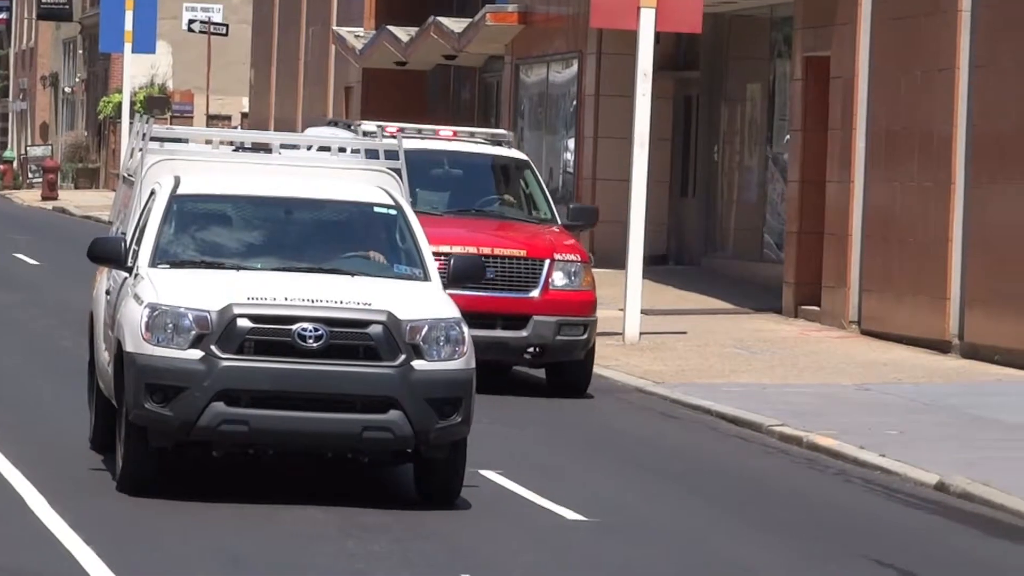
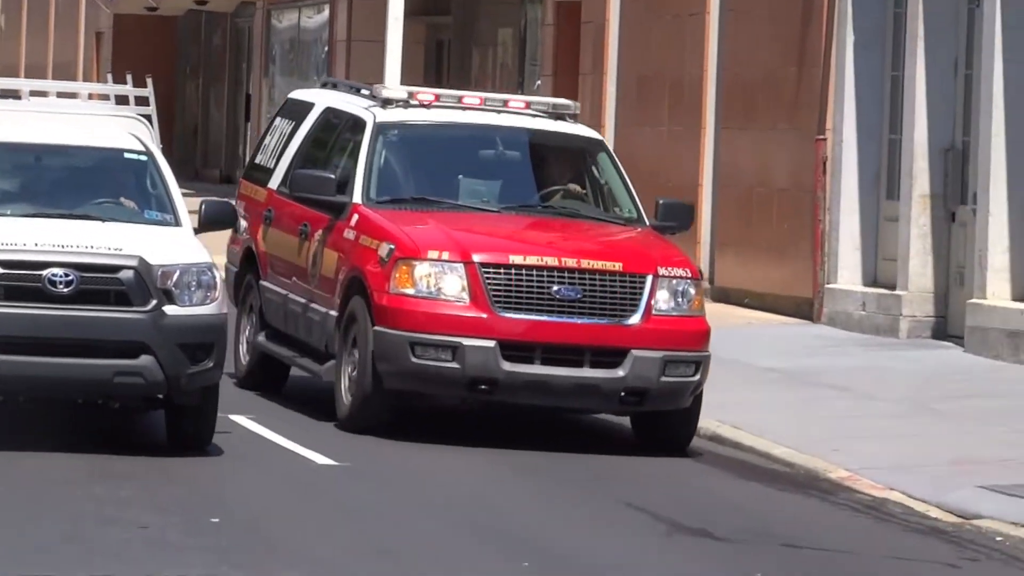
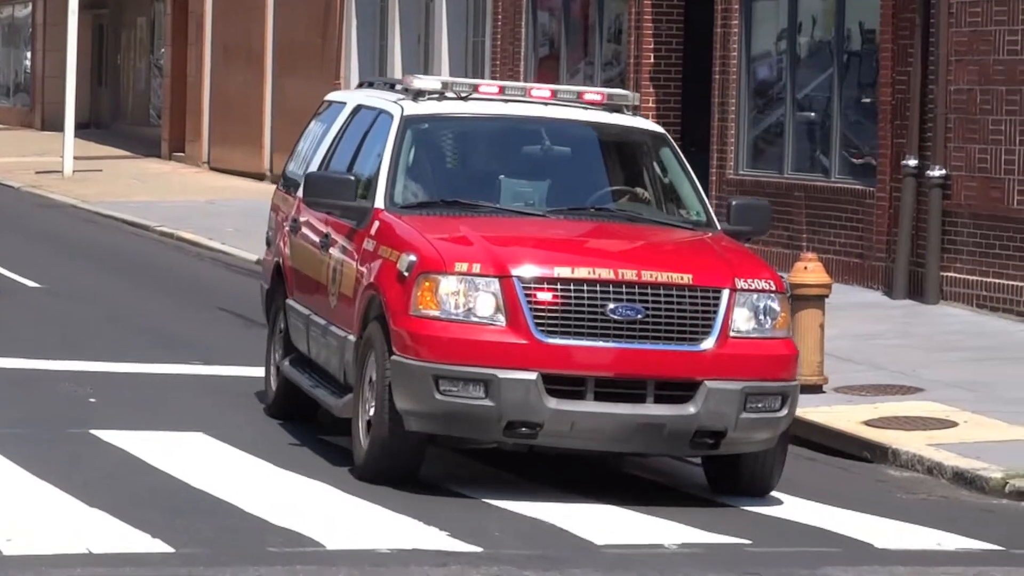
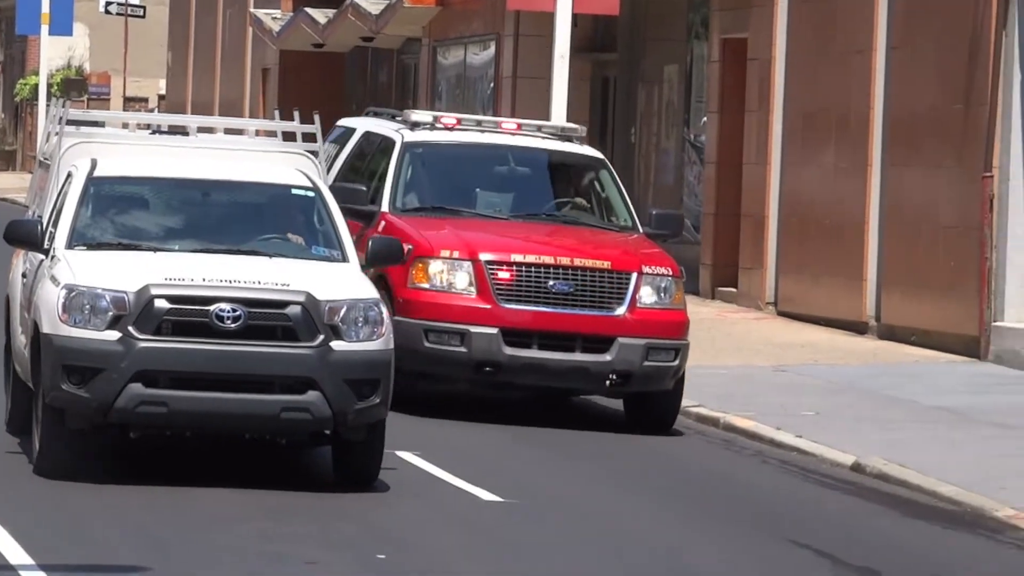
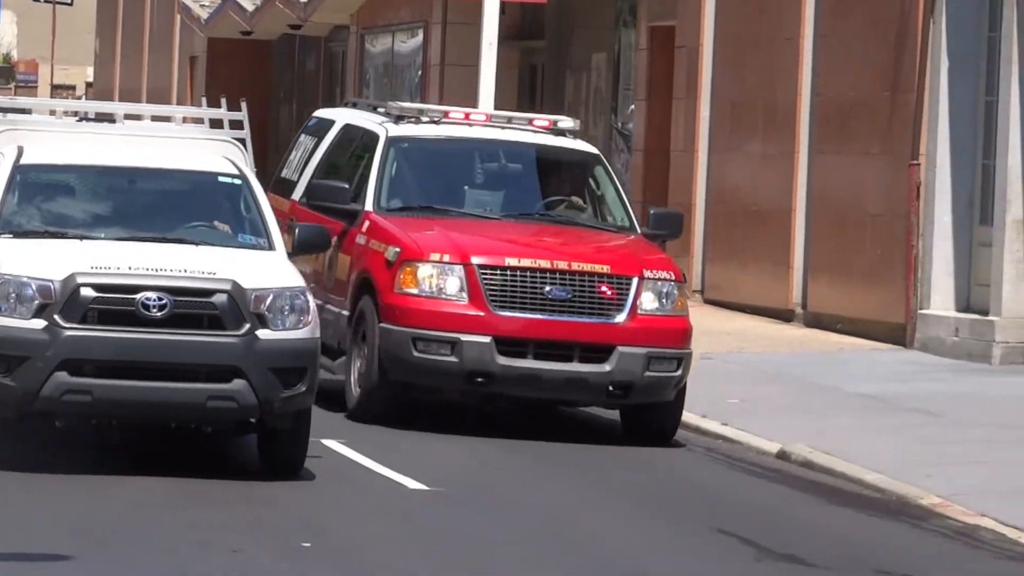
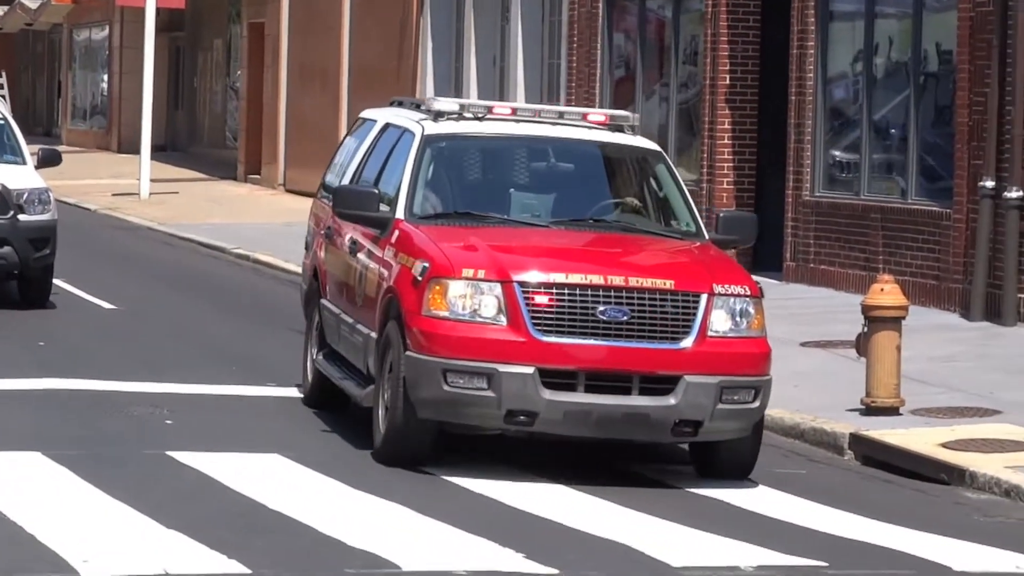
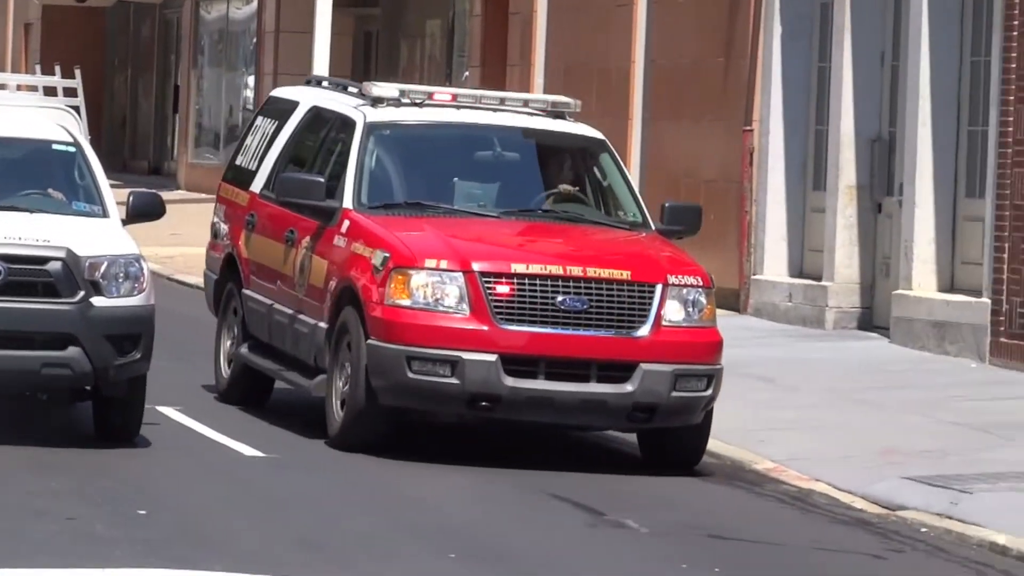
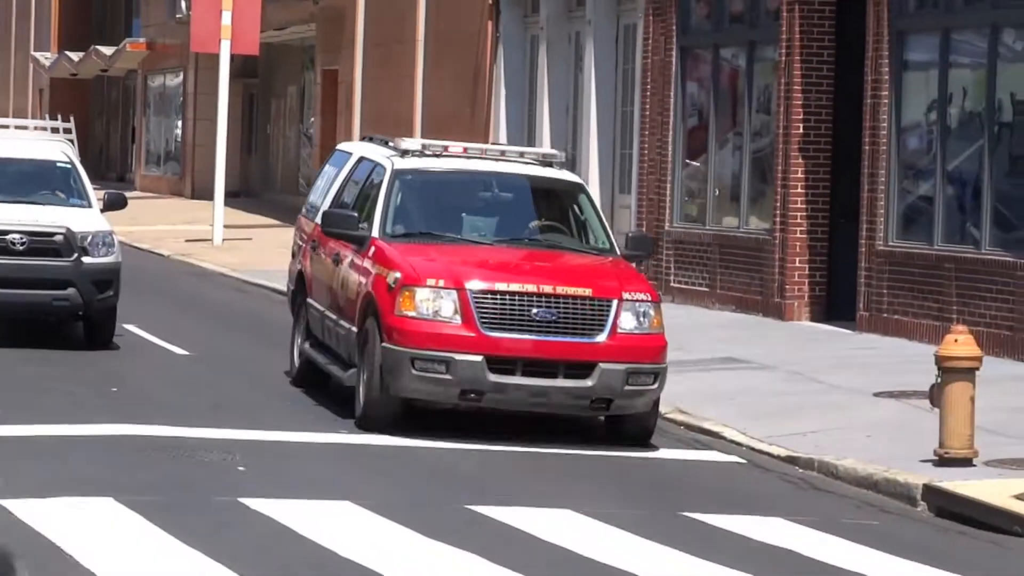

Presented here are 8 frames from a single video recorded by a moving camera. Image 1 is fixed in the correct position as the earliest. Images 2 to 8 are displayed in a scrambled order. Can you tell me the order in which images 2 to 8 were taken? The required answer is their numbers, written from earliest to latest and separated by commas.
4, 5, 2, 7, 8, 6, 3
